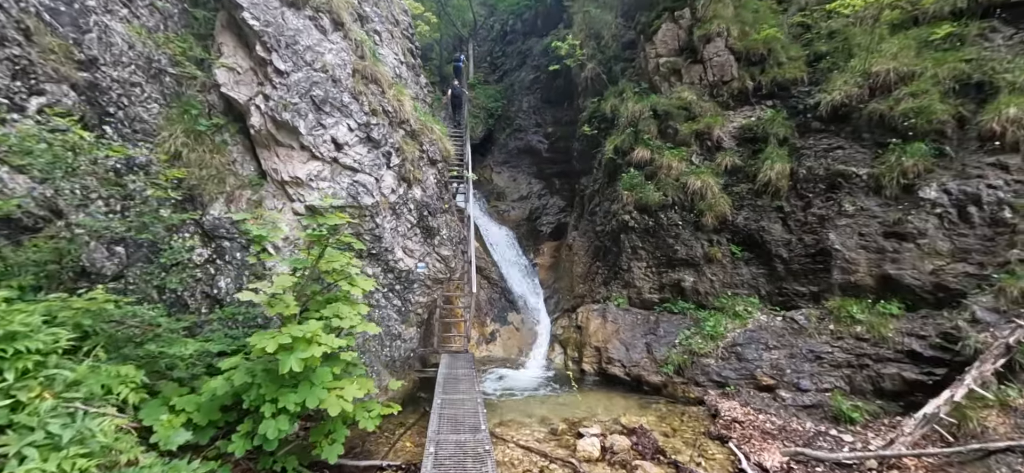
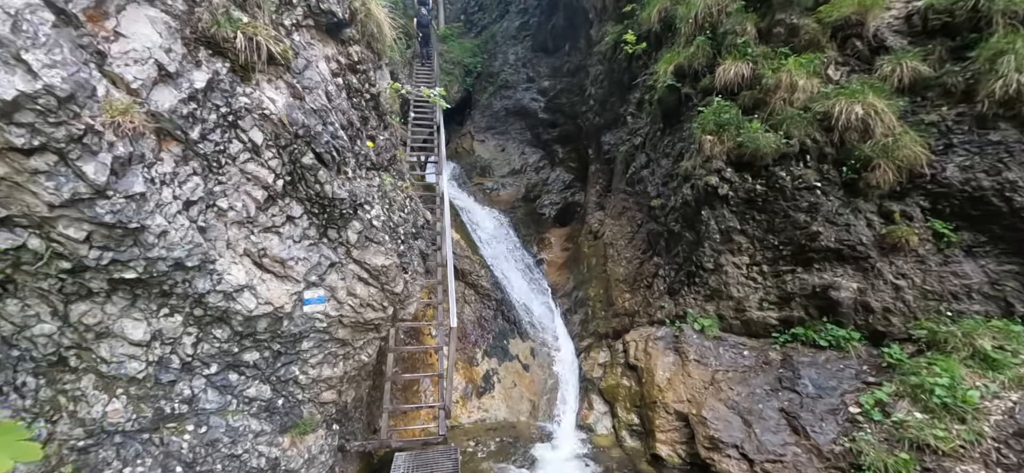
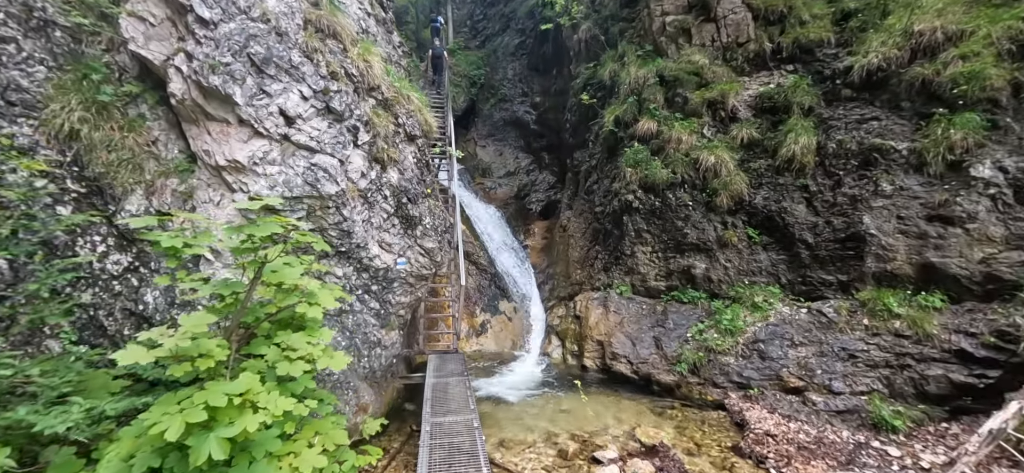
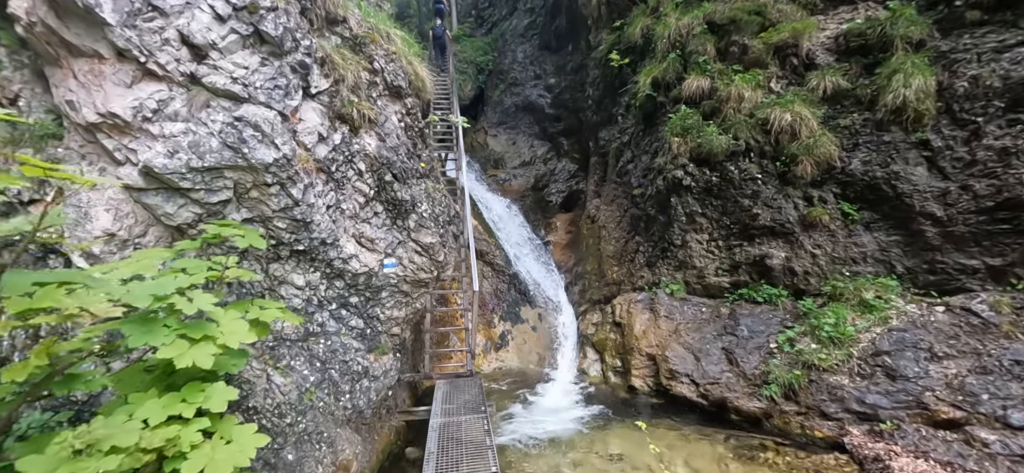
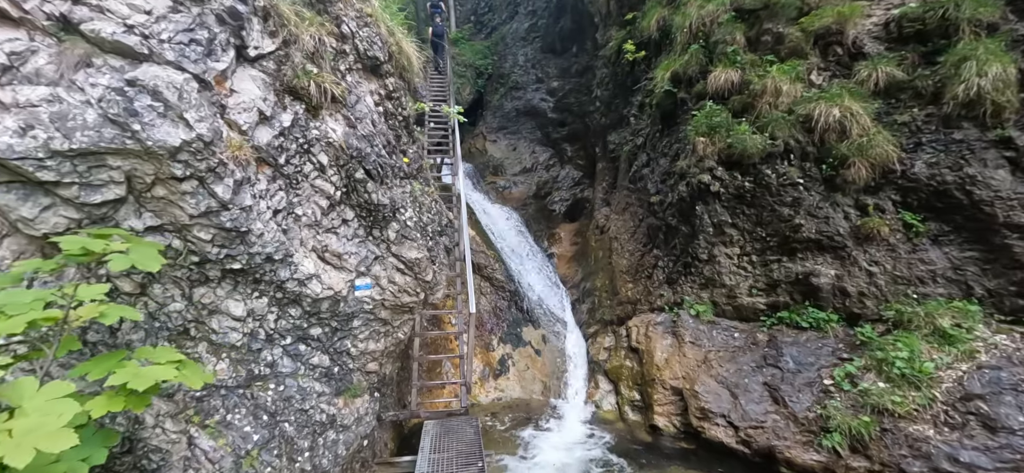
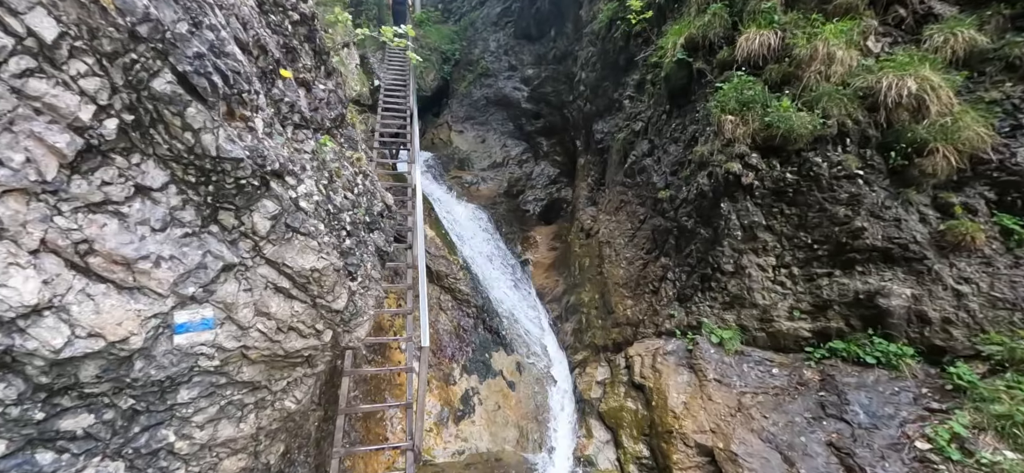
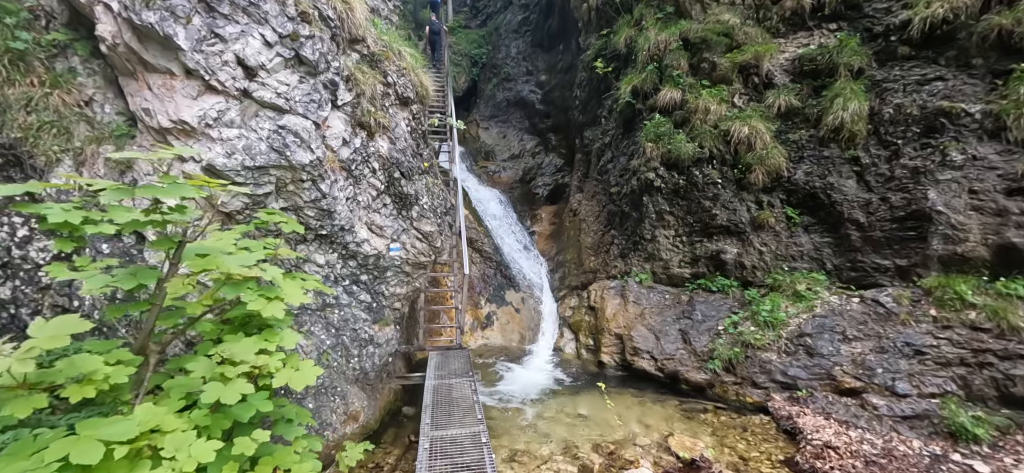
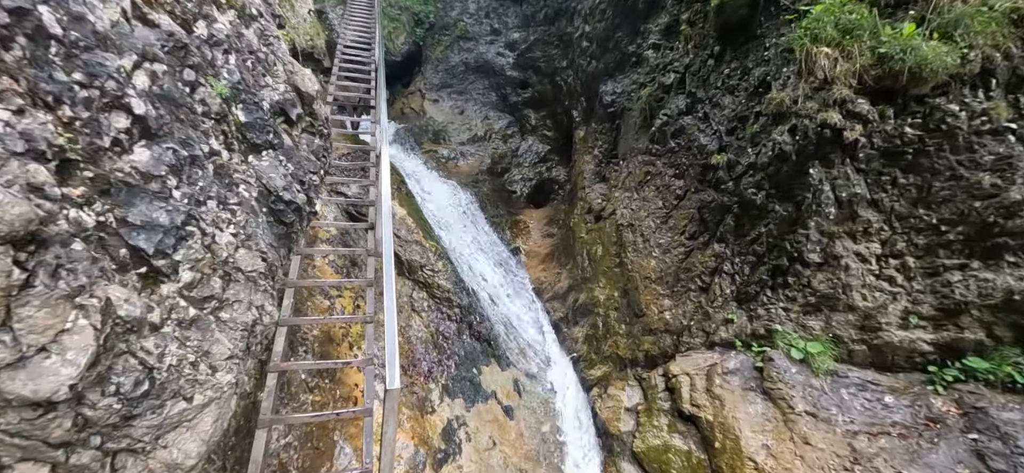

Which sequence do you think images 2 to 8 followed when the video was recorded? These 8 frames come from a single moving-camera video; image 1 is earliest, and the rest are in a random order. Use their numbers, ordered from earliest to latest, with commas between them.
3, 7, 4, 5, 2, 6, 8
